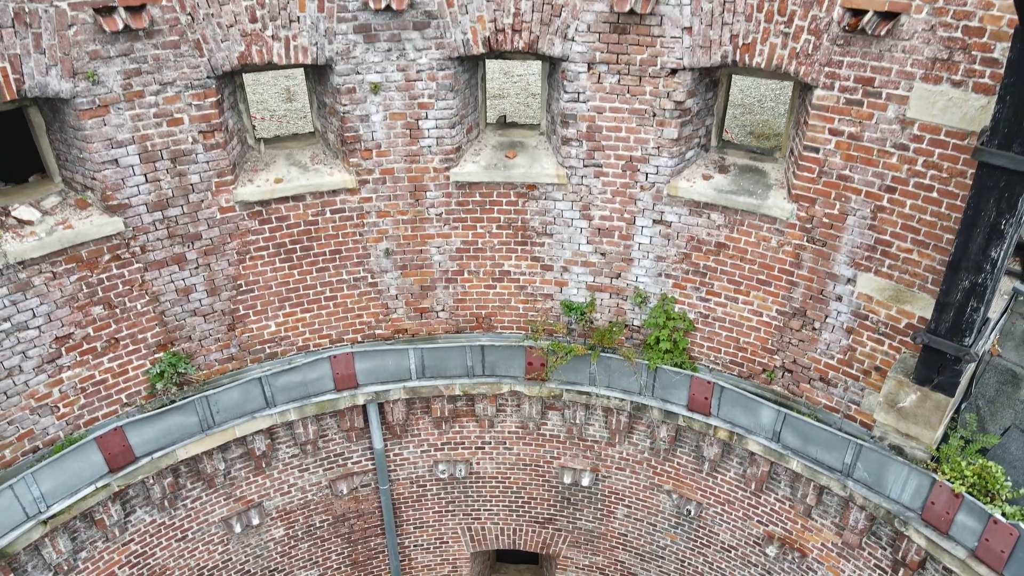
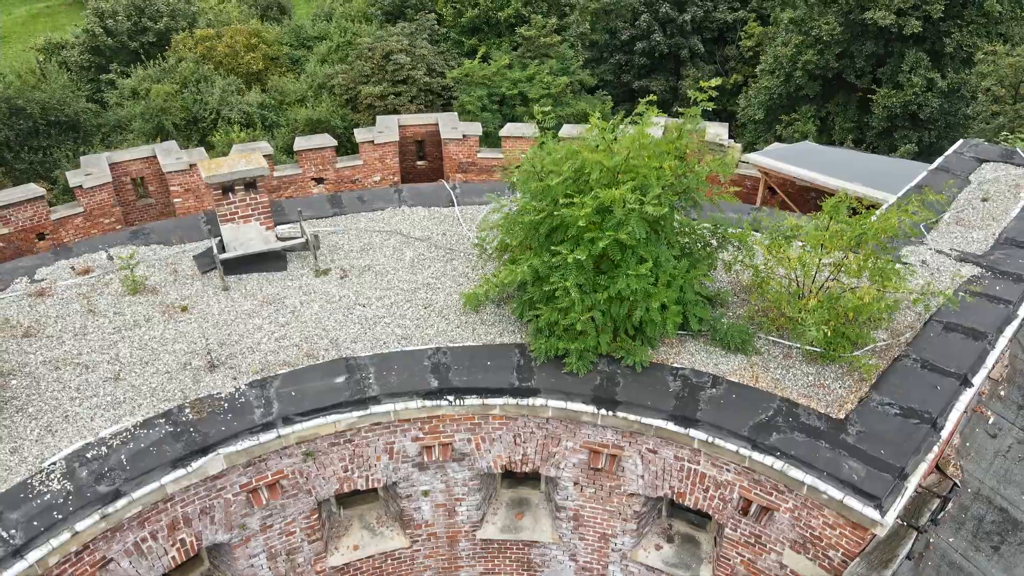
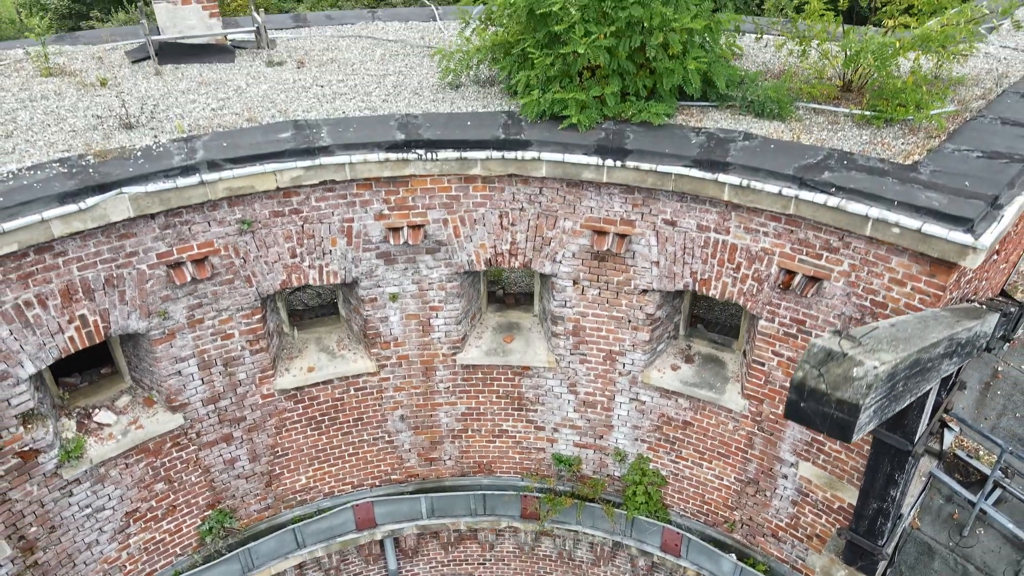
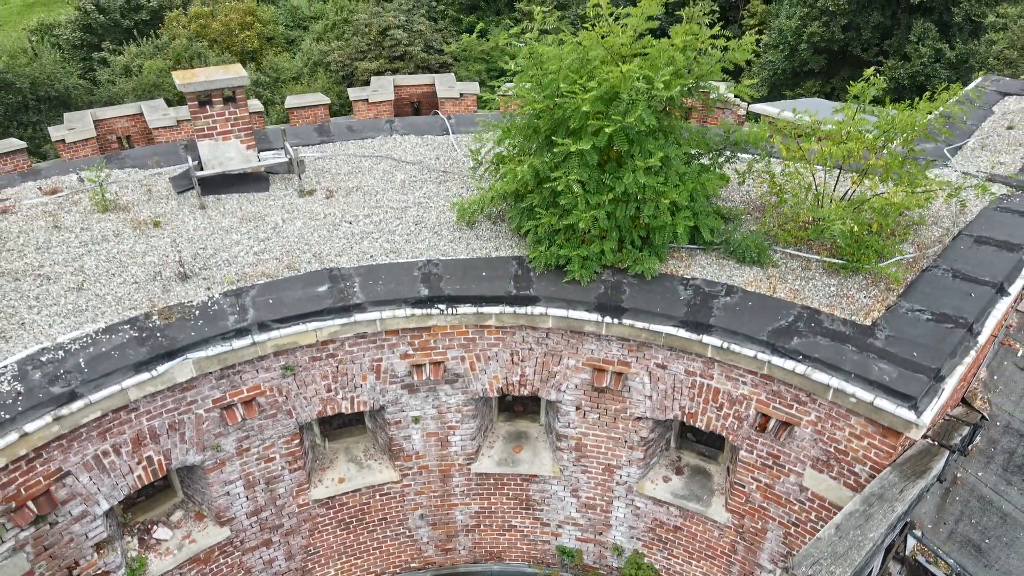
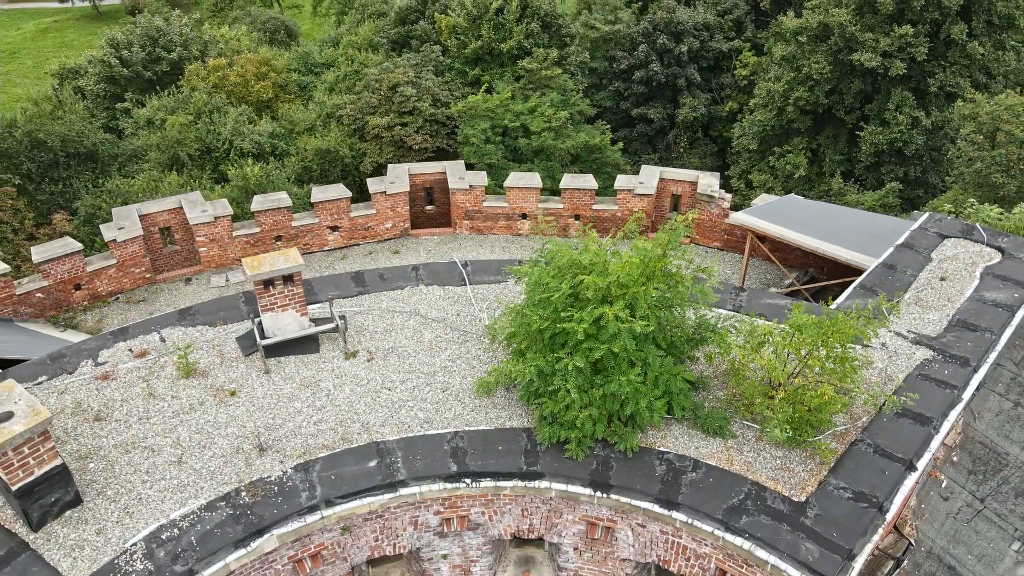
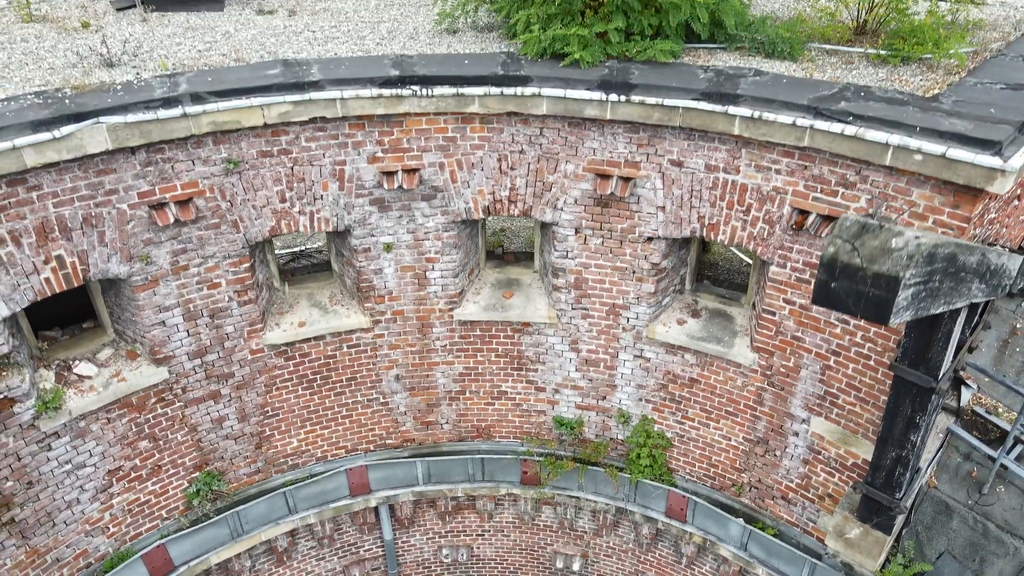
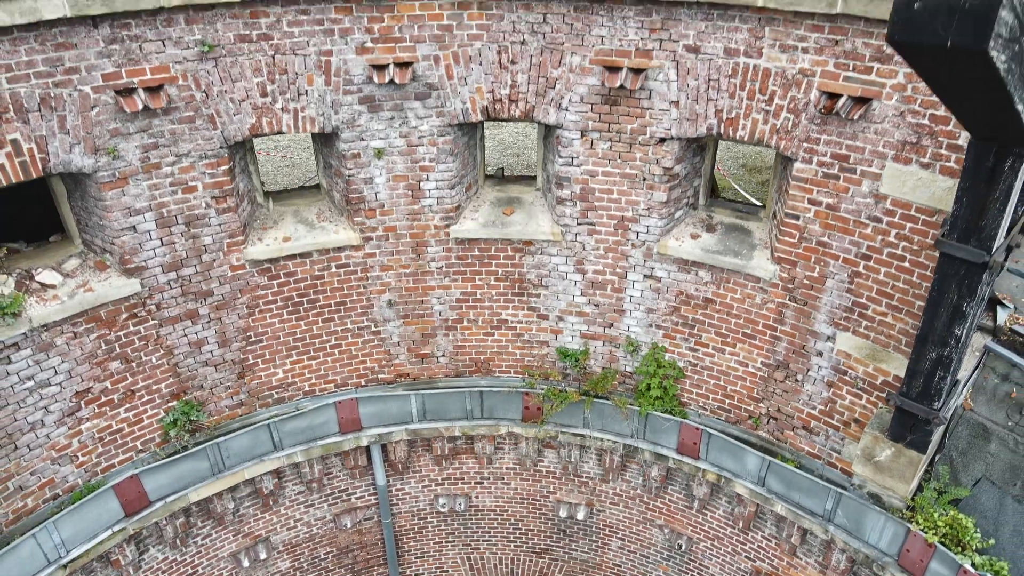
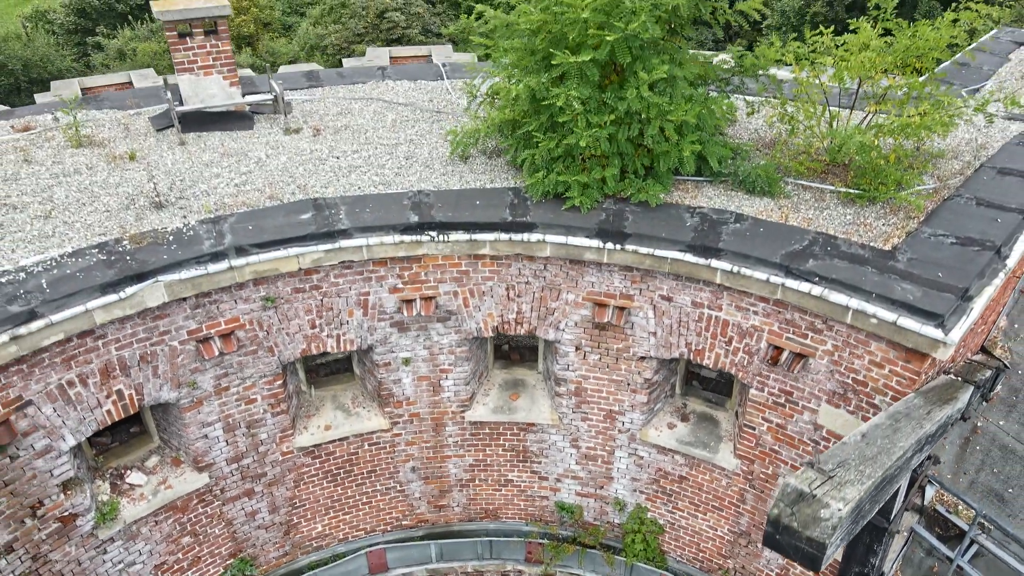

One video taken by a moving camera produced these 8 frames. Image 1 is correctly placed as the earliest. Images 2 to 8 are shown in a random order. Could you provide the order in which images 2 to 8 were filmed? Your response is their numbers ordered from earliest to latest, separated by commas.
7, 6, 3, 8, 4, 2, 5
